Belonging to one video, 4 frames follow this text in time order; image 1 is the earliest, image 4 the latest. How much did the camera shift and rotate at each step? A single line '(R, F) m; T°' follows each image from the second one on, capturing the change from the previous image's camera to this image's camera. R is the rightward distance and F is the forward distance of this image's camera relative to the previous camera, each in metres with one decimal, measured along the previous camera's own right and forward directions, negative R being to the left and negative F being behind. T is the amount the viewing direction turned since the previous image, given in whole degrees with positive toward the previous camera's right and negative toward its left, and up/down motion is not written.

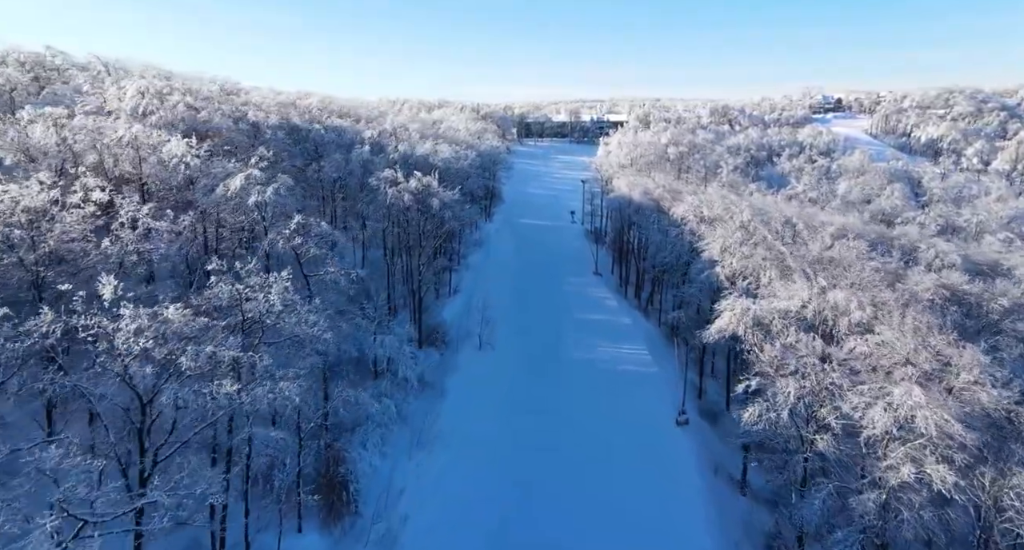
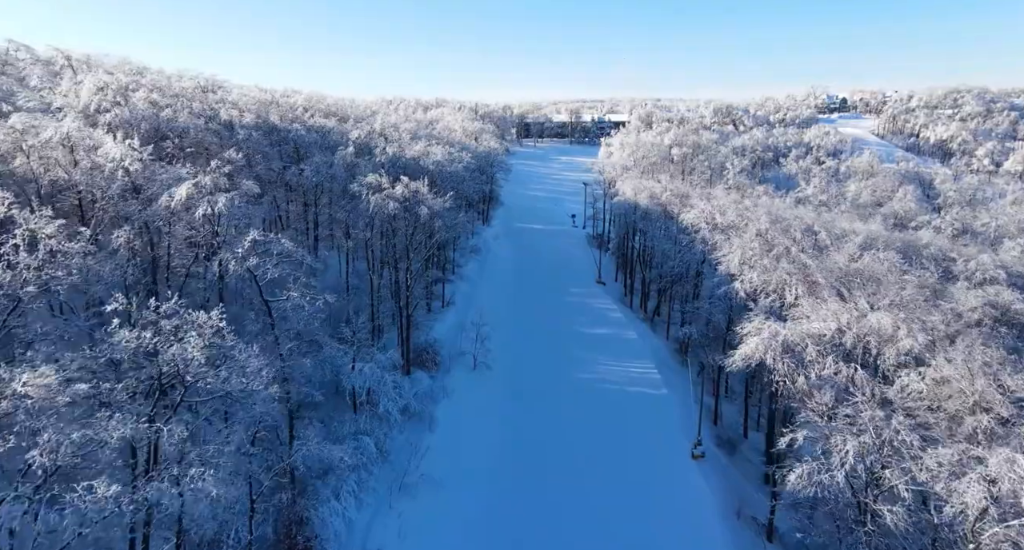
(+0.2, +4.2) m; 0°
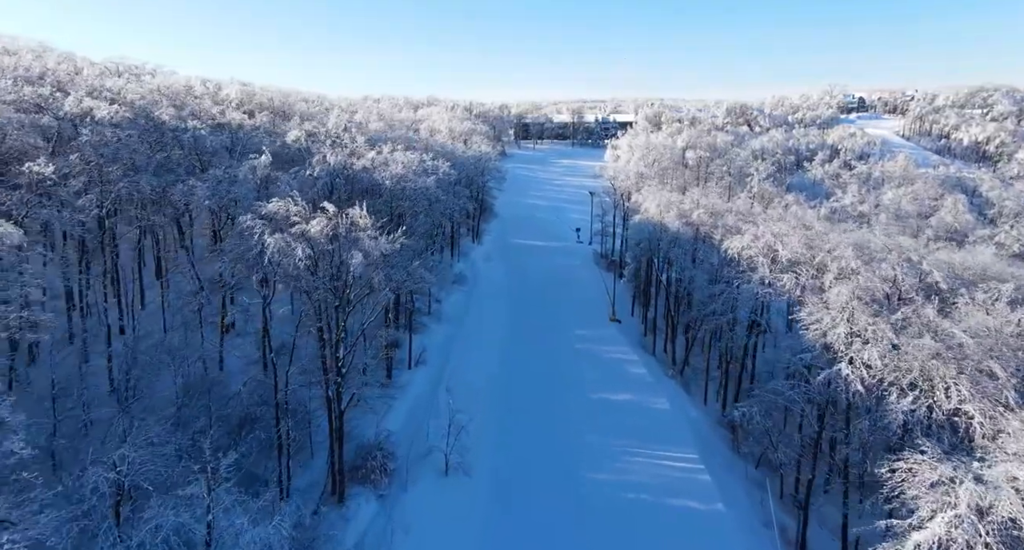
(+0.6, +14.2) m; 0°
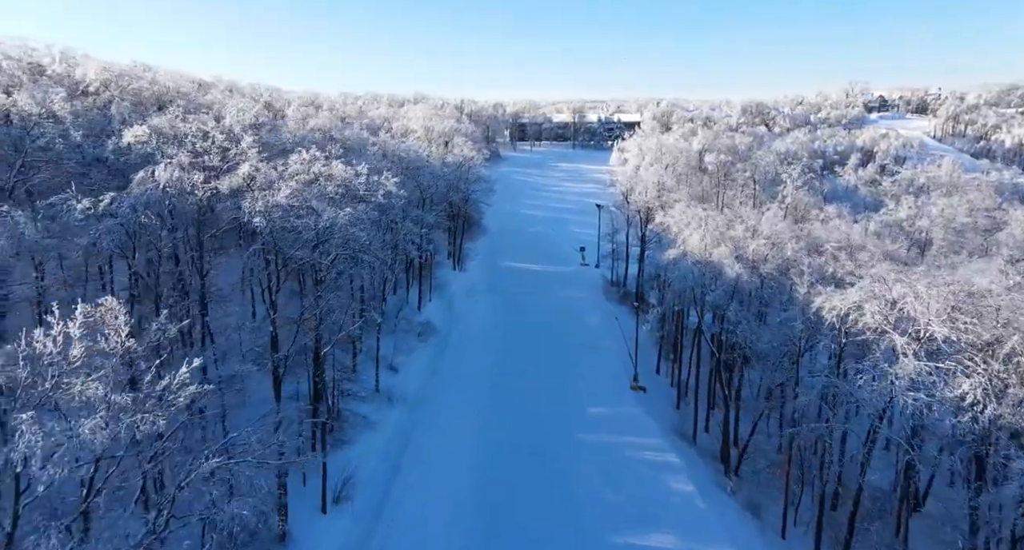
(+0.8, +16.0) m; 0°
